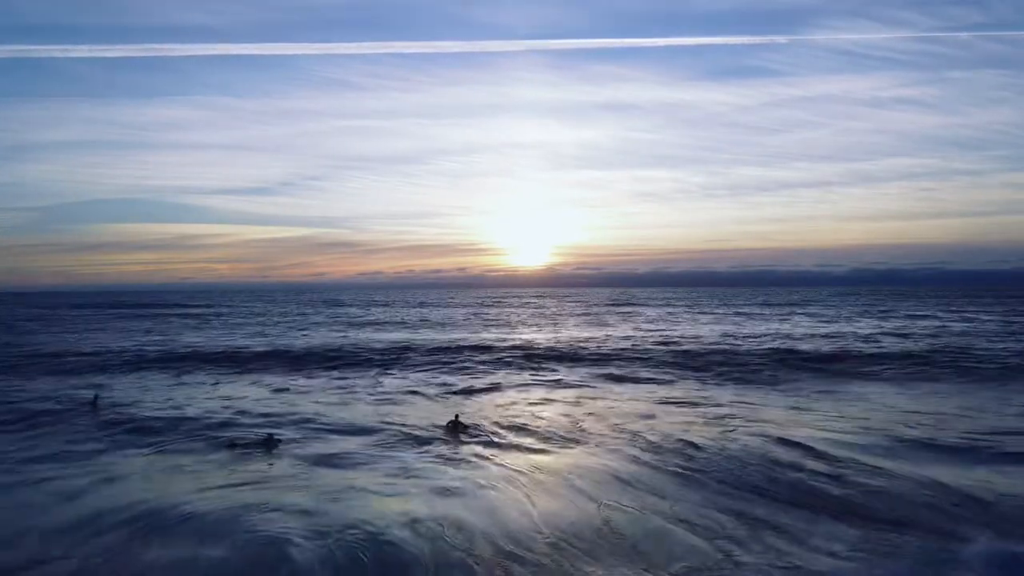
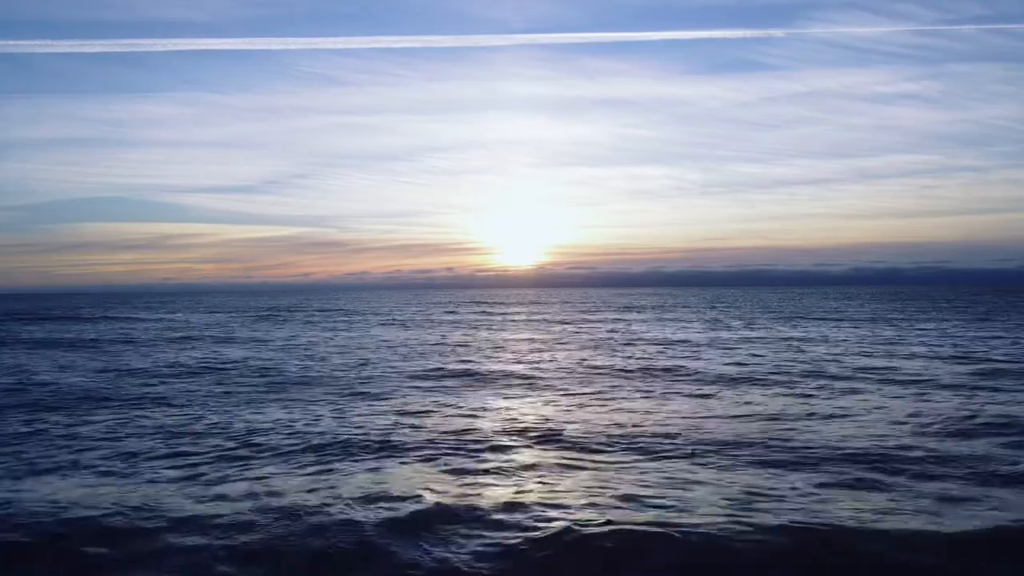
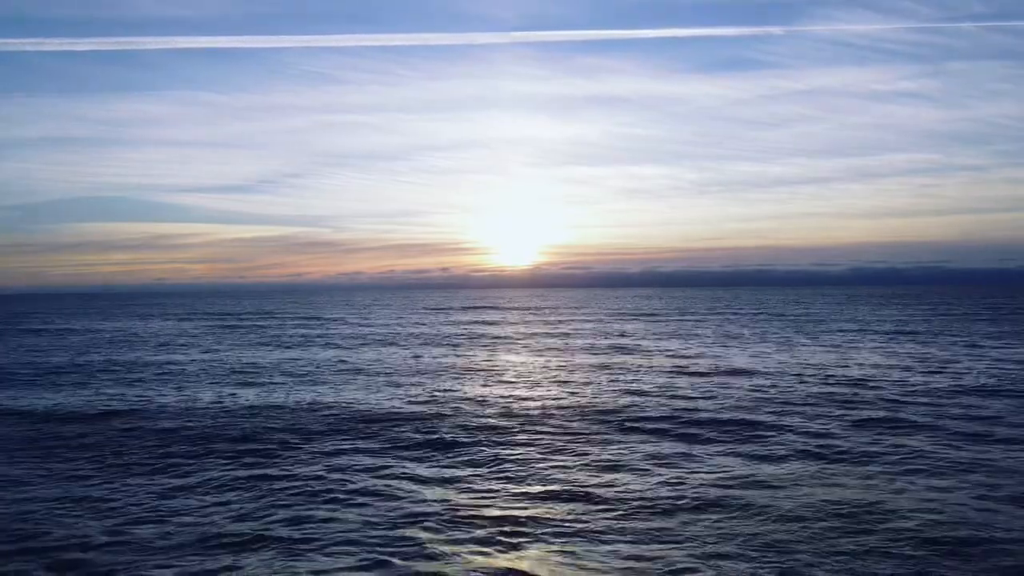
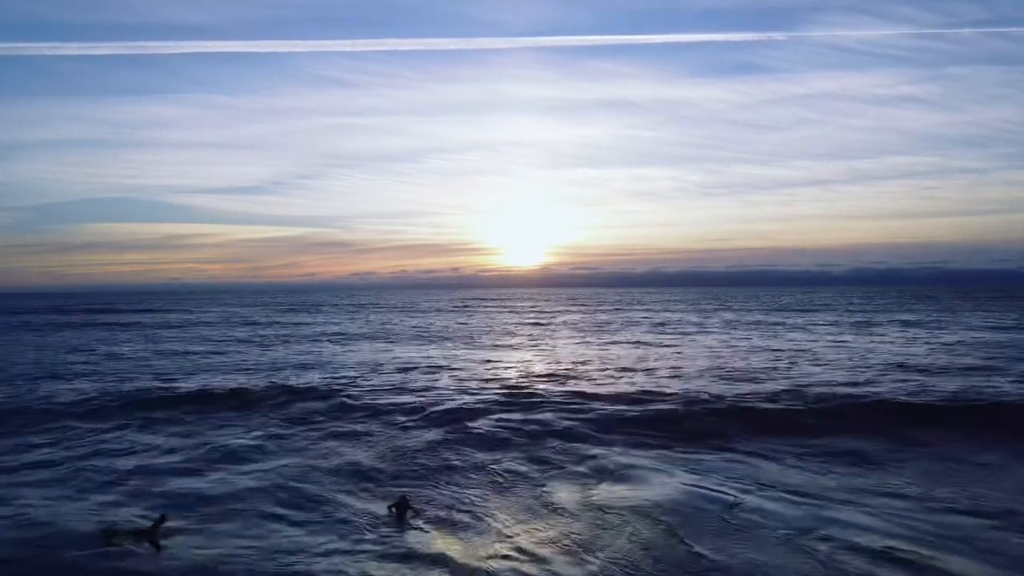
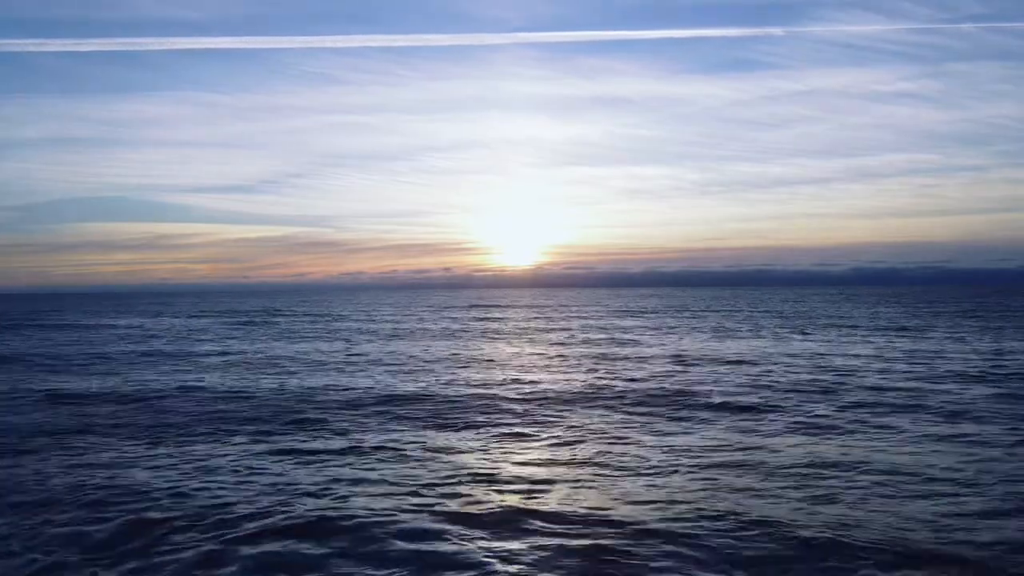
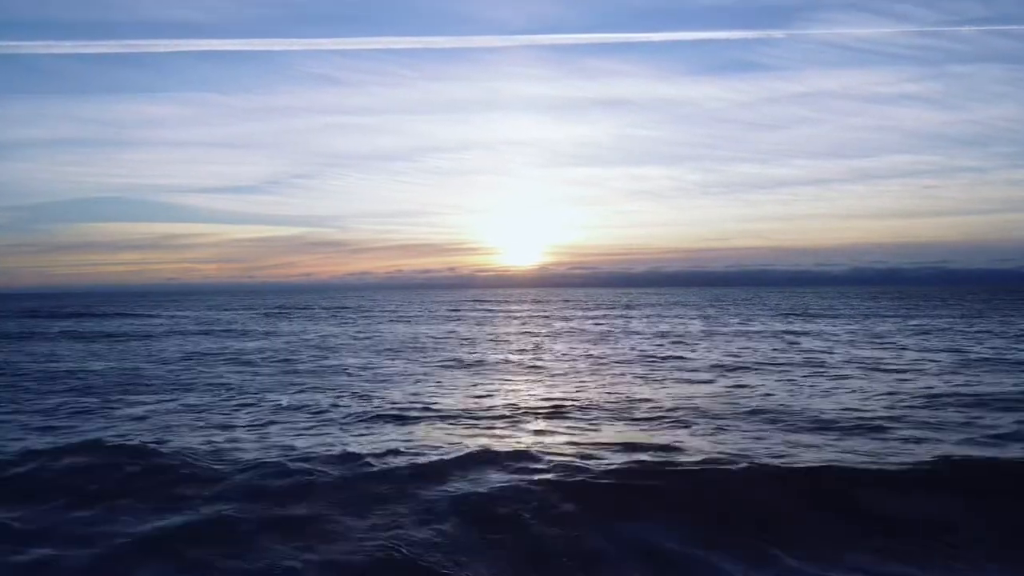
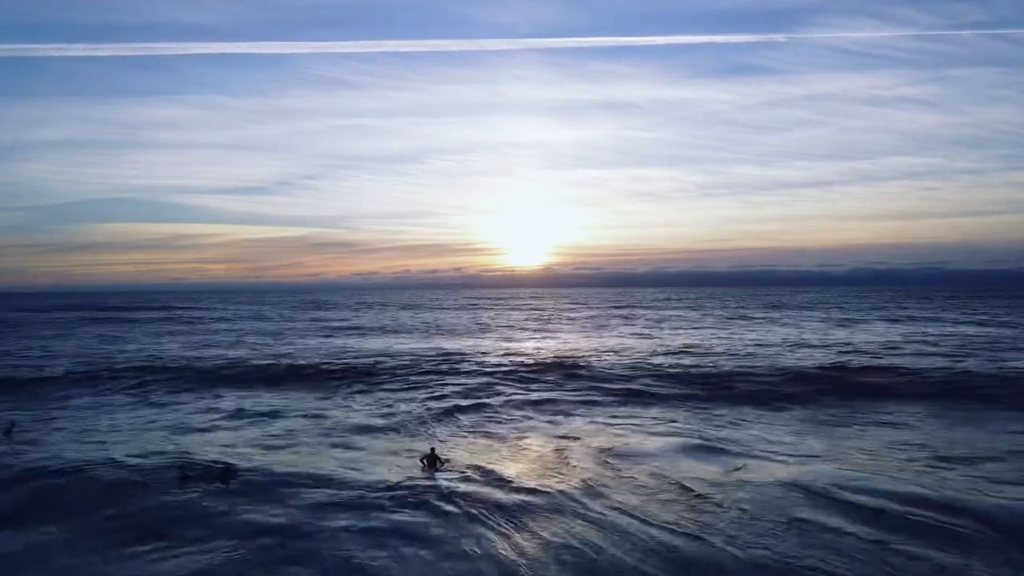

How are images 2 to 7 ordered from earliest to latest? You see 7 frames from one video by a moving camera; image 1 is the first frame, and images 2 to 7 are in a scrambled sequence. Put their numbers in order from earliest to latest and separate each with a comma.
7, 4, 6, 2, 5, 3
